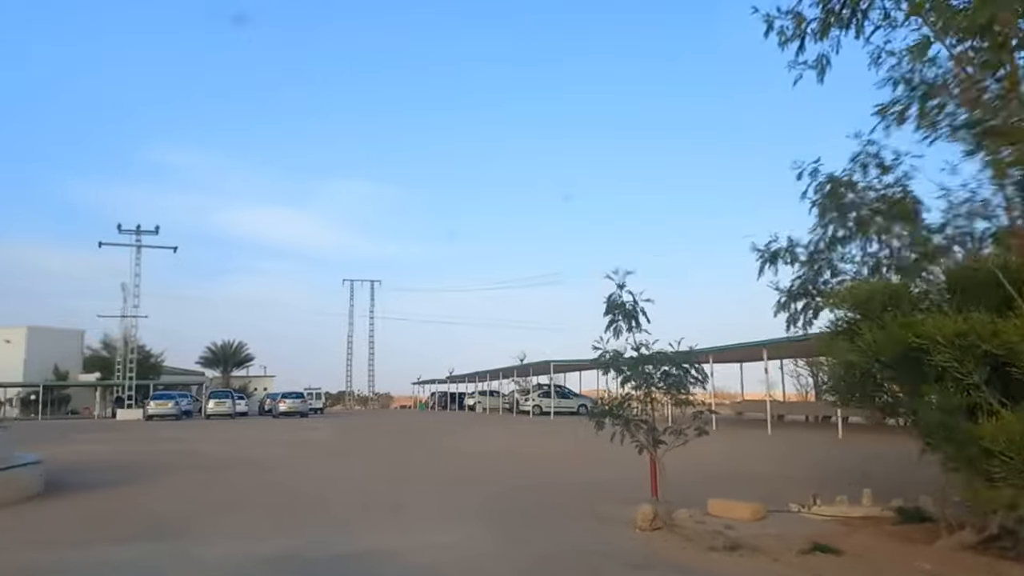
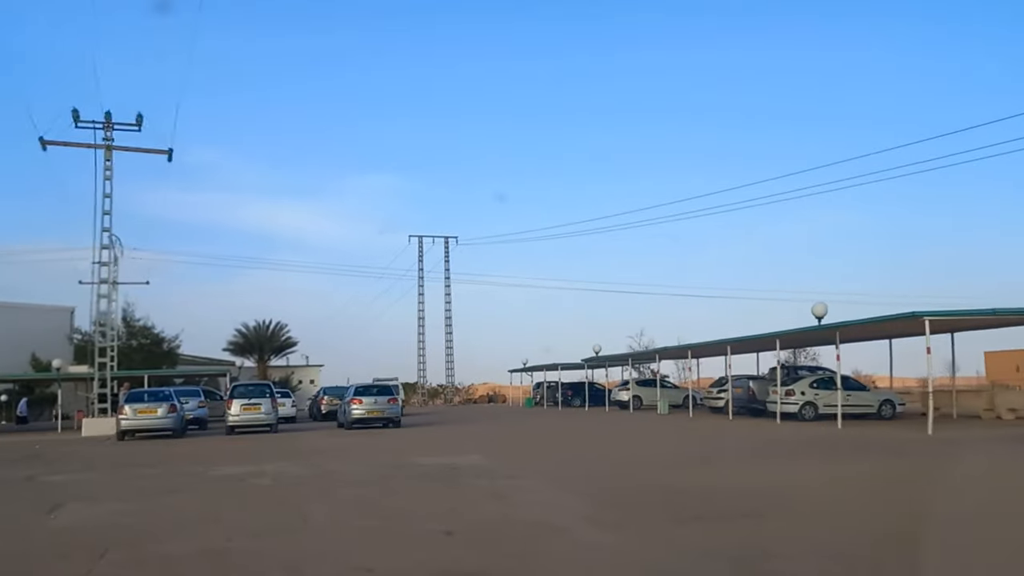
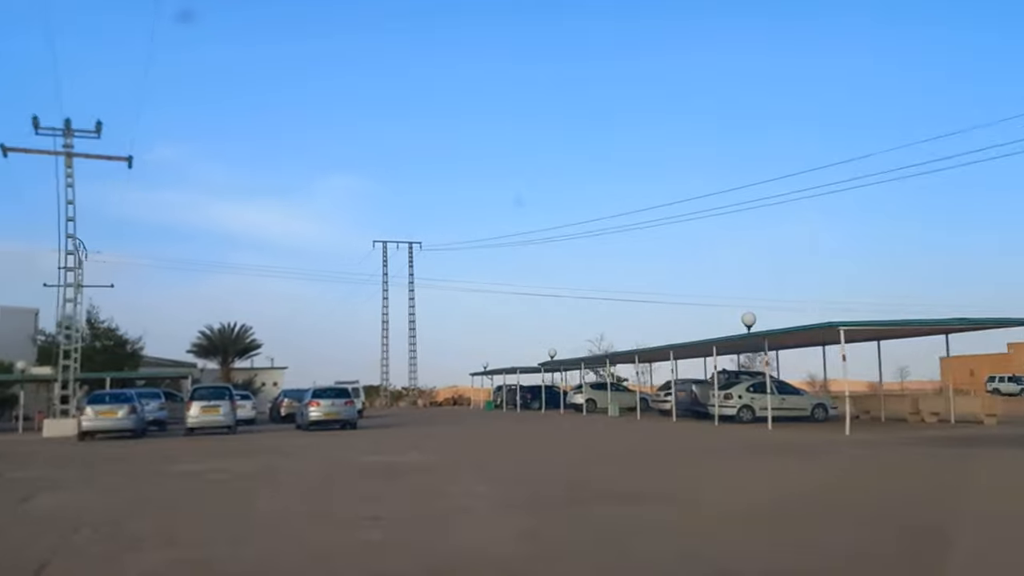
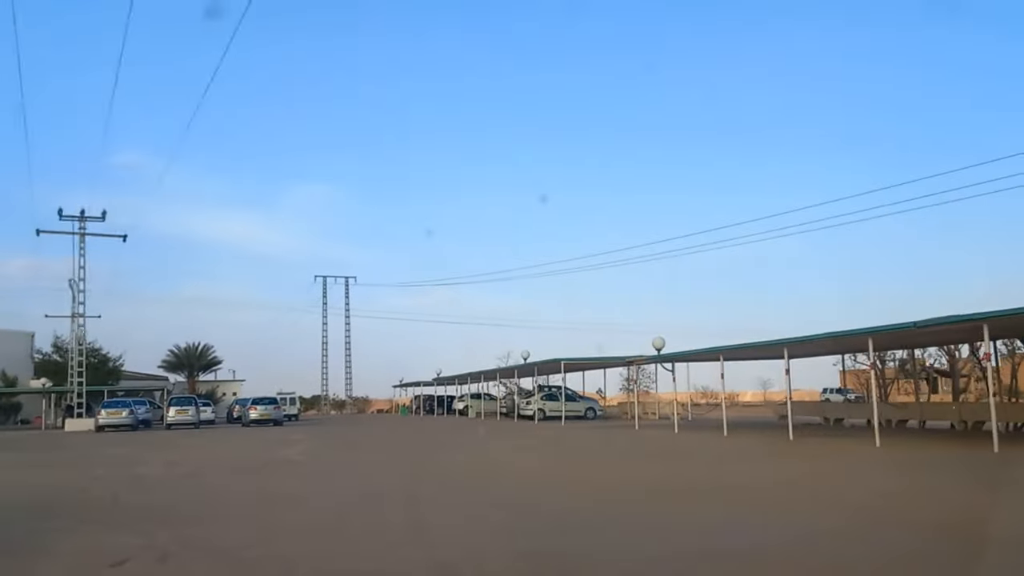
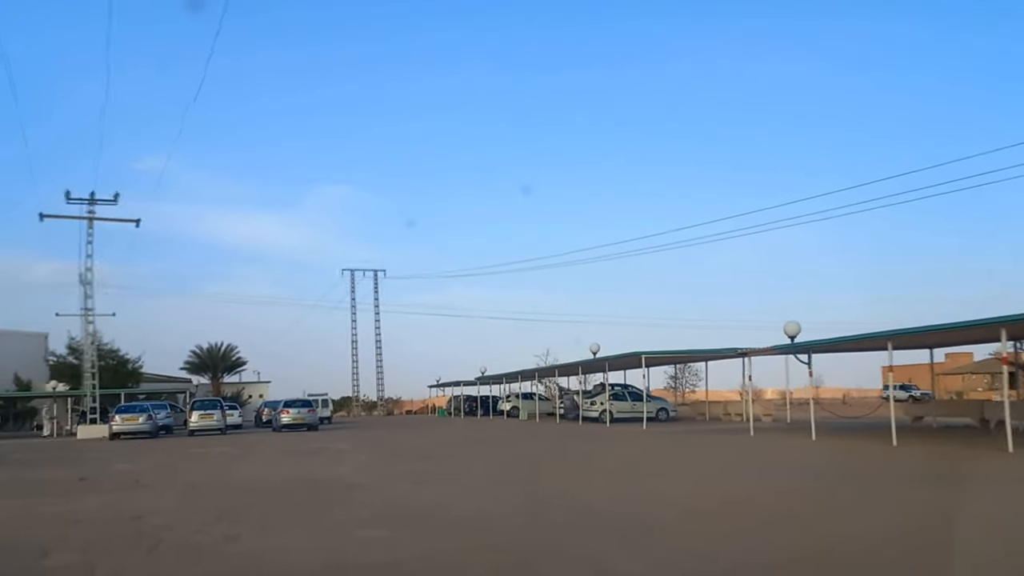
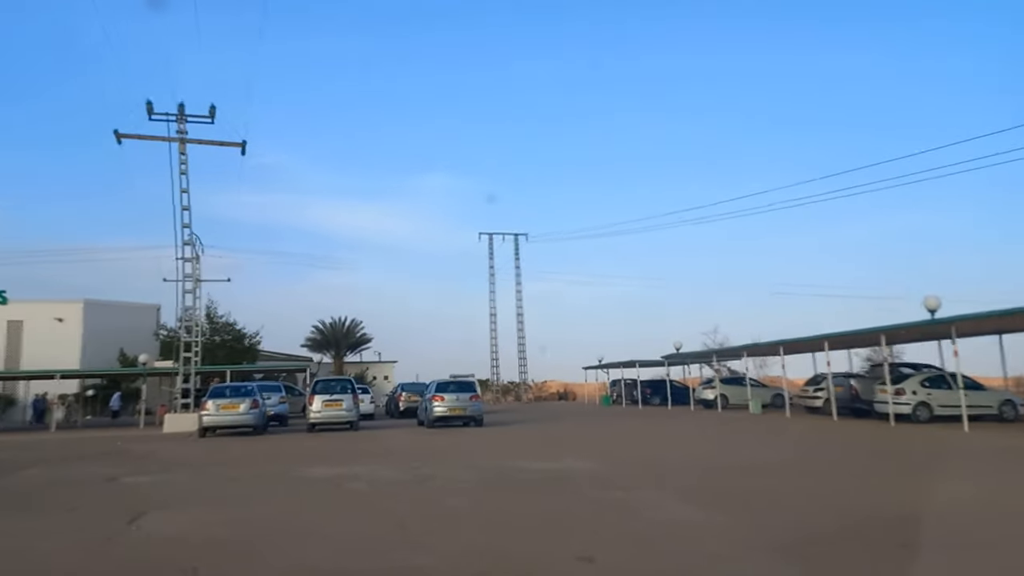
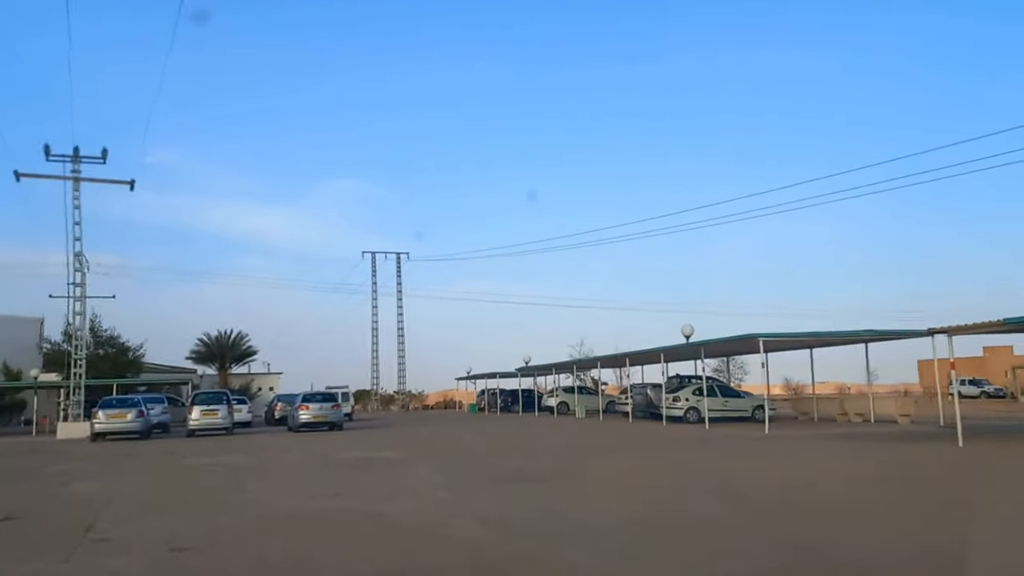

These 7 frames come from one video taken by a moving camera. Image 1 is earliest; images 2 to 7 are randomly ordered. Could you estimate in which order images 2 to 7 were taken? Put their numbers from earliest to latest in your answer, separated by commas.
4, 5, 7, 3, 2, 6
